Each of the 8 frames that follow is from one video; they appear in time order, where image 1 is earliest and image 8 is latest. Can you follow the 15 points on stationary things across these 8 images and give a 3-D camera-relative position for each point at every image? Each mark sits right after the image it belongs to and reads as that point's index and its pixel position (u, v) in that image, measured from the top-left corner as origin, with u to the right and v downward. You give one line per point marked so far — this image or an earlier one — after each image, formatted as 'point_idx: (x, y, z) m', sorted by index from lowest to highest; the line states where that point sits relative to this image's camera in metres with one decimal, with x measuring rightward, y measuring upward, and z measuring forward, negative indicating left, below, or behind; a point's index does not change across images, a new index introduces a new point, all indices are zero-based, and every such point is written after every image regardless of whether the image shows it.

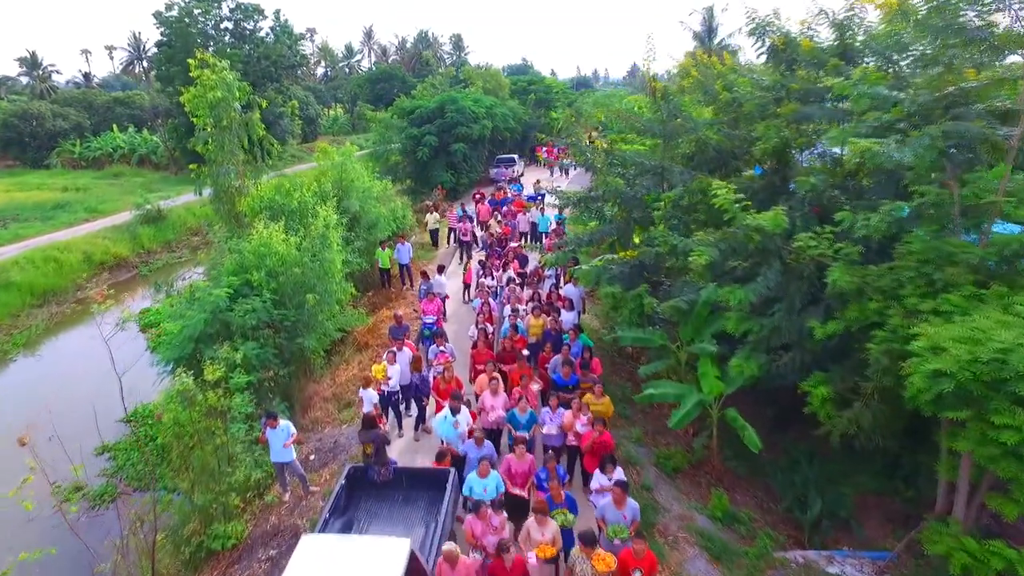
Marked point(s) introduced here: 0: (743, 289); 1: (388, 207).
0: (+2.6, 0.0, +7.4) m
1: (-3.4, +2.2, +17.6) m
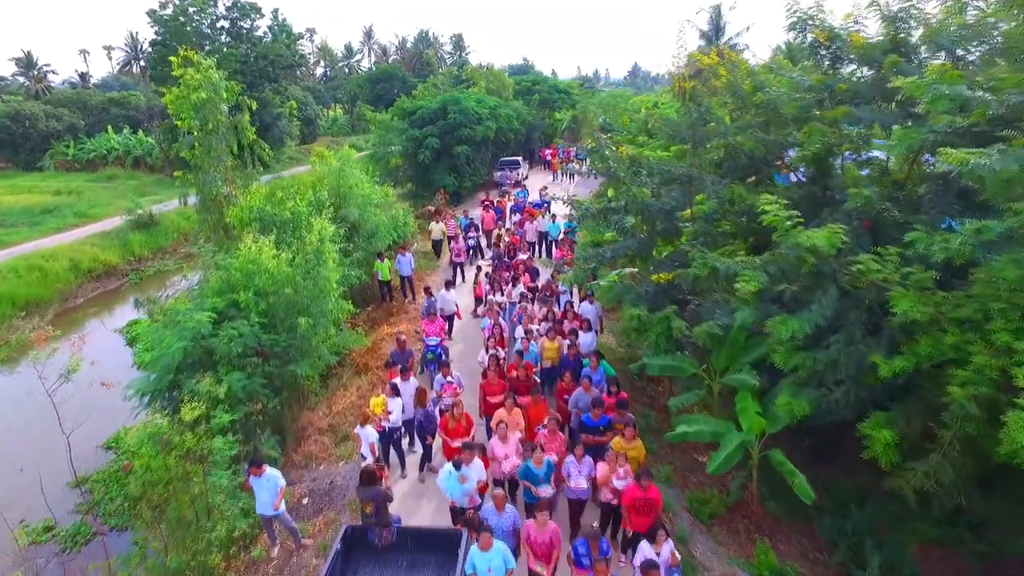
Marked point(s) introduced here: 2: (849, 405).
0: (+2.8, -0.3, +6.5) m
1: (-3.2, +1.9, +16.6) m
2: (+3.6, -1.2, +6.9) m
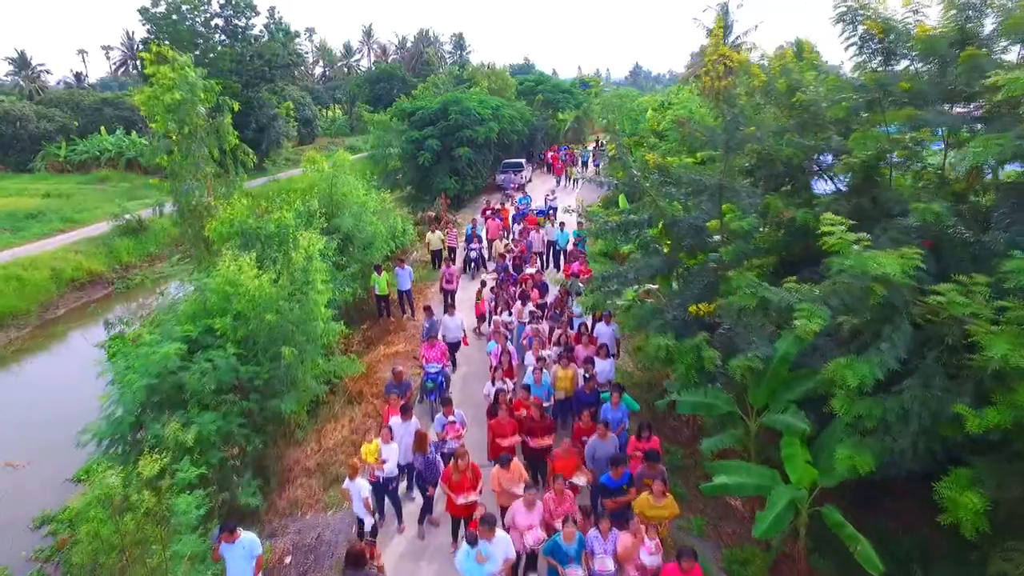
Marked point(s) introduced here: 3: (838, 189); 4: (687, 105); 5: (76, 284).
0: (+3.0, -0.6, +5.5) m
1: (-3.0, +1.6, +15.6) m
2: (+3.7, -1.5, +5.9) m
3: (+4.2, +1.3, +8.4) m
4: (+5.2, +5.4, +19.4) m
5: (-13.4, +0.1, +20.0) m
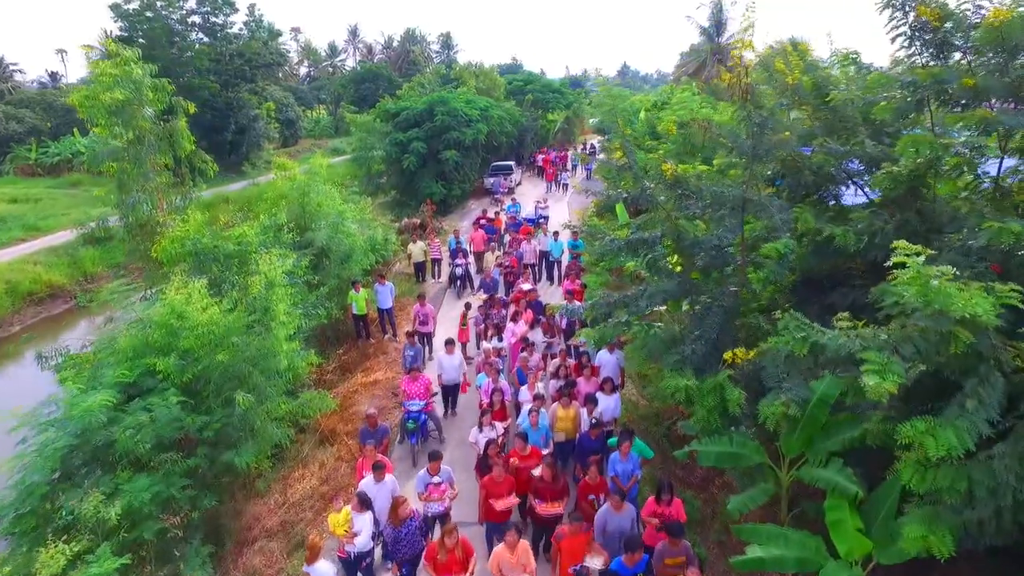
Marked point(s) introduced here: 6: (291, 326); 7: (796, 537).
0: (+2.9, -0.9, +4.4) m
1: (-3.2, +1.2, +14.5) m
2: (+3.7, -1.8, +4.9) m
3: (+4.1, +1.0, +7.4) m
4: (+4.9, +5.1, +18.3) m
5: (-13.7, -0.3, +18.7) m
6: (-2.7, -0.5, +8.0) m
7: (+2.5, -2.2, +5.6) m
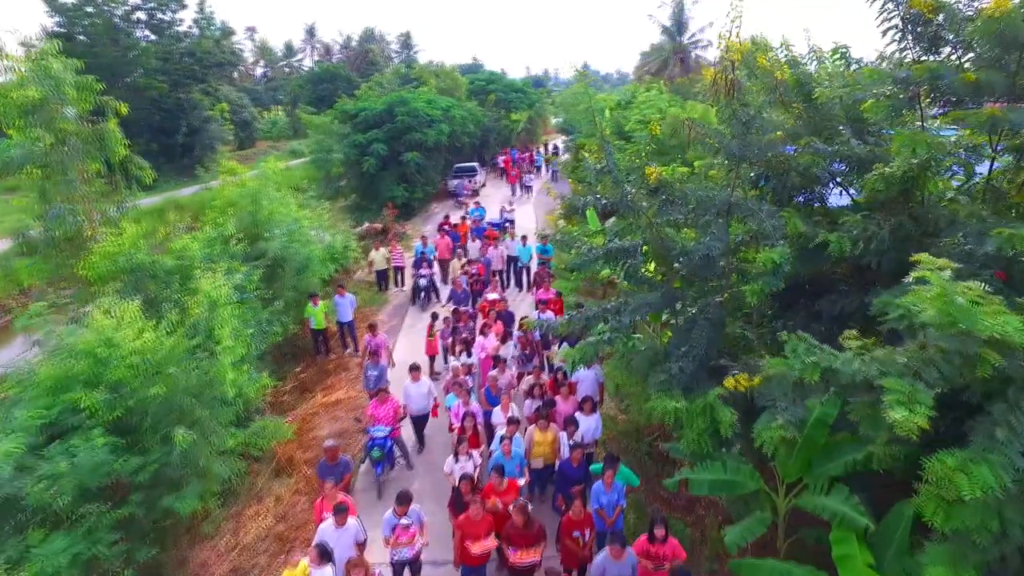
0: (+2.8, -1.0, +4.0) m
1: (-3.9, +1.0, +13.7) m
2: (+3.5, -1.9, +4.4) m
3: (+3.8, +0.9, +7.0) m
4: (+3.9, +5.0, +18.0) m
5: (-14.6, -0.7, +17.3) m
6: (-3.0, -0.7, +7.2) m
7: (+2.3, -2.3, +5.1) m
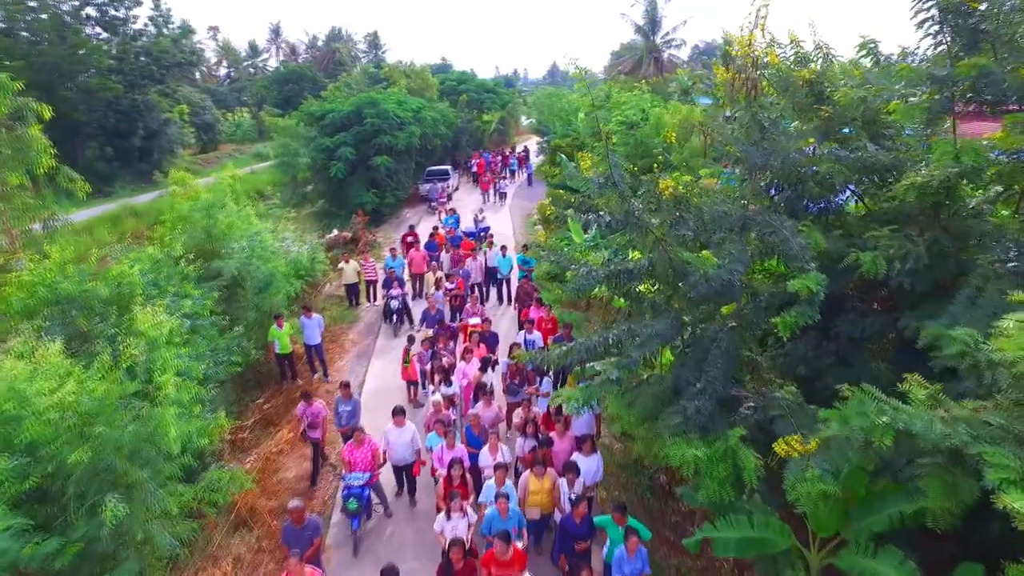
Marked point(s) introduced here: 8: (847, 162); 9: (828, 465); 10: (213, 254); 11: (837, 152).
0: (+2.9, -1.2, +3.3) m
1: (-4.3, +0.7, +12.6) m
2: (+3.6, -2.1, +3.7) m
3: (+3.6, +0.7, +6.3) m
4: (+3.2, +4.8, +17.3) m
5: (-15.1, -1.2, +15.8) m
6: (-3.1, -1.0, +6.2) m
7: (+2.3, -2.5, +4.4) m
8: (+3.2, +1.2, +6.2) m
9: (+2.4, -1.3, +4.9) m
10: (-4.7, +0.6, +10.2) m
11: (+3.2, +1.3, +6.2) m
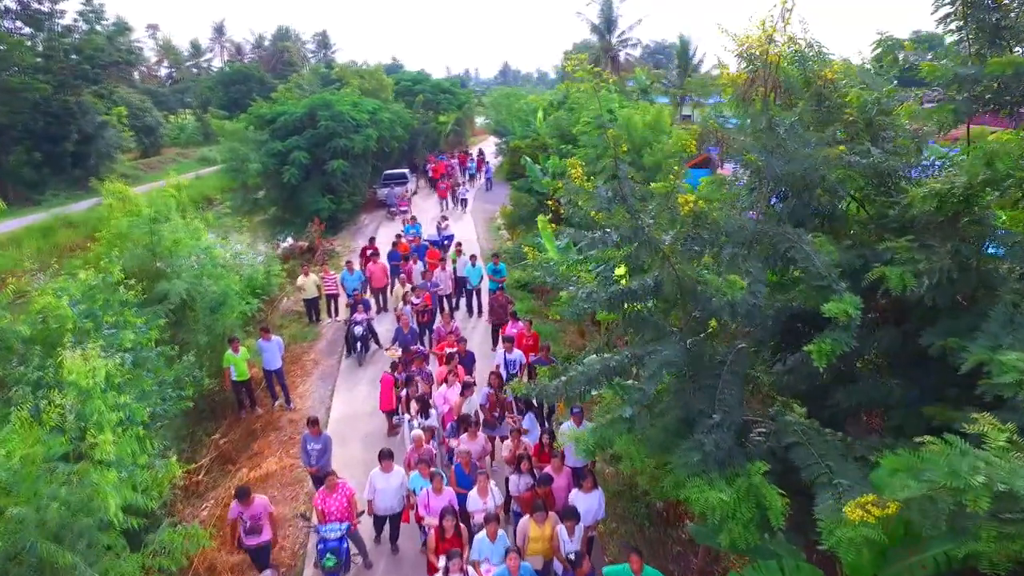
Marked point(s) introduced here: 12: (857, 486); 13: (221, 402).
0: (+3.0, -1.4, +2.8) m
1: (-4.8, +0.3, +11.7) m
2: (+3.7, -2.3, +3.3) m
3: (+3.5, +0.6, +5.9) m
4: (+2.3, +4.6, +16.8) m
5: (-15.7, -1.8, +14.2) m
6: (-3.2, -1.3, +5.4) m
7: (+2.4, -2.7, +3.9) m
8: (+3.1, +1.1, +5.7) m
9: (+2.5, -1.5, +4.4) m
10: (-5.0, +0.2, +9.3) m
11: (+3.1, +1.1, +5.8) m
12: (+2.6, -1.5, +4.9) m
13: (-4.3, -1.7, +9.6) m
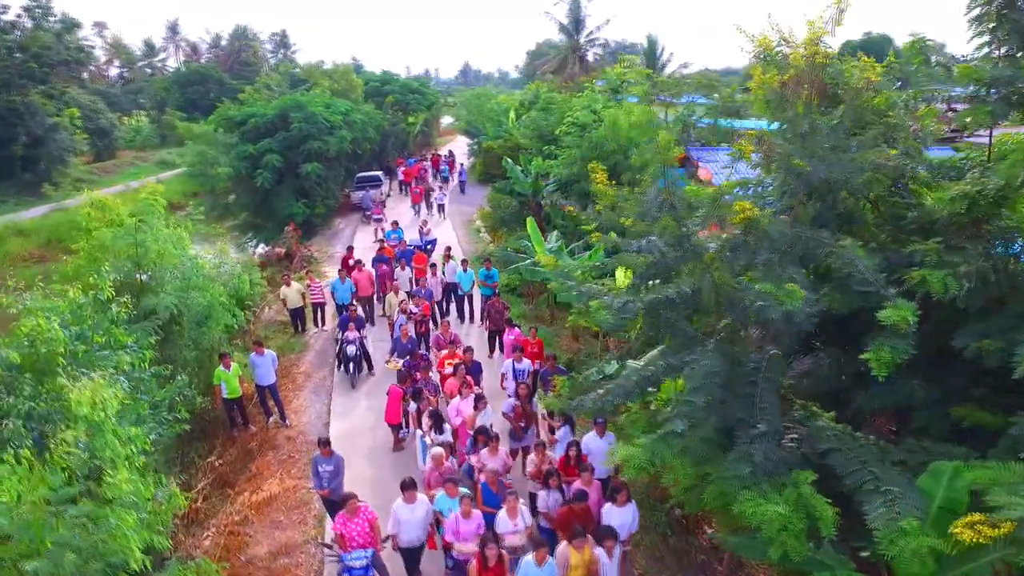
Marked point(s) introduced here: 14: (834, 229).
0: (+3.5, -1.4, +2.8) m
1: (-4.9, +0.2, +11.2) m
2: (+4.2, -2.3, +3.3) m
3: (+3.8, +0.5, +5.8) m
4: (+1.8, +4.6, +16.7) m
5: (-15.9, -2.2, +13.0) m
6: (-2.8, -1.4, +5.0) m
7: (+2.8, -2.7, +3.8) m
8: (+3.3, +1.0, +5.7) m
9: (+2.8, -1.5, +4.3) m
10: (-4.9, 0.0, +8.7) m
11: (+3.3, +1.1, +5.7) m
12: (+2.9, -1.5, +4.8) m
13: (-4.2, -1.9, +9.2) m
14: (+3.0, +0.5, +6.0) m
